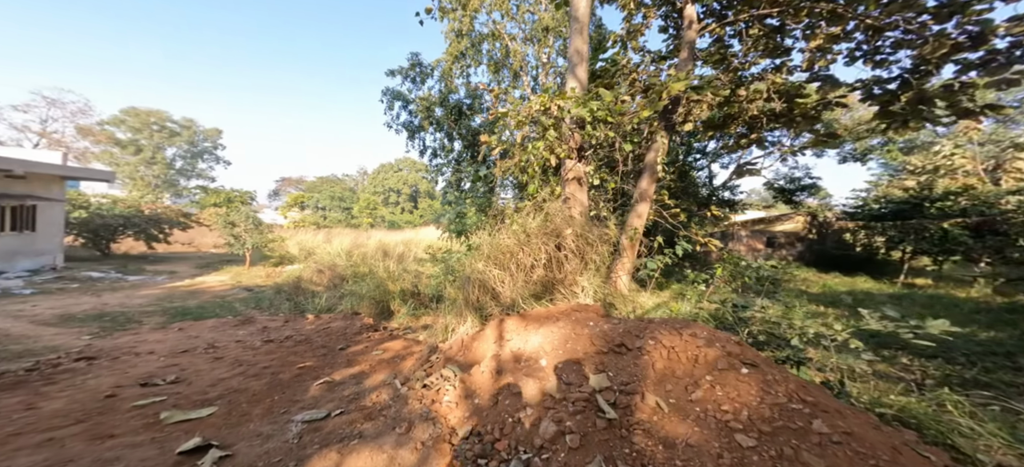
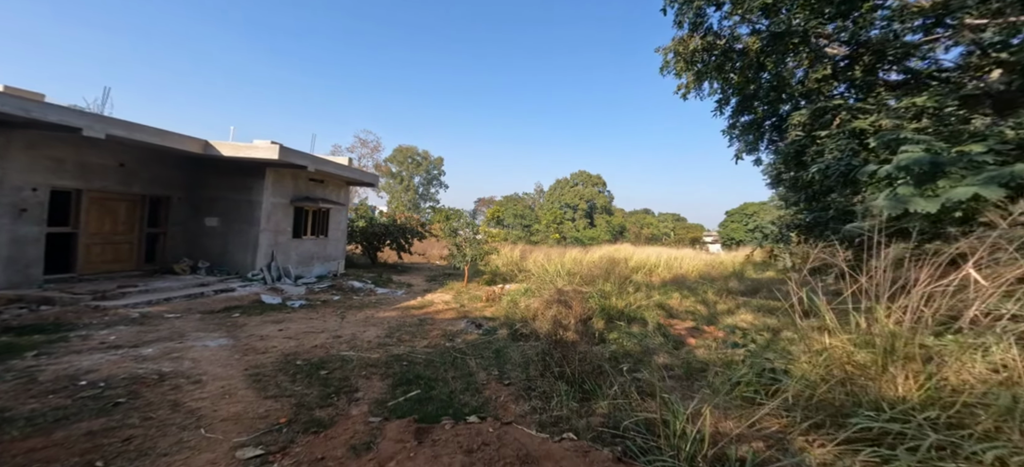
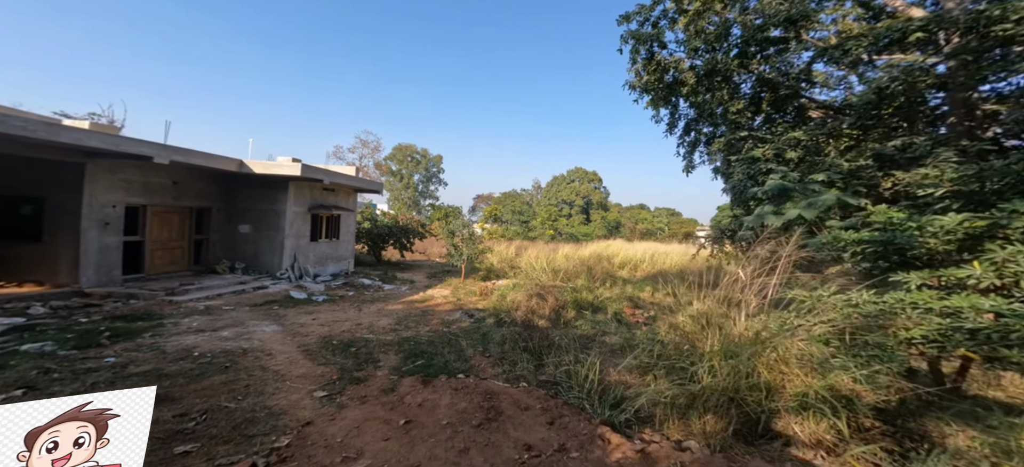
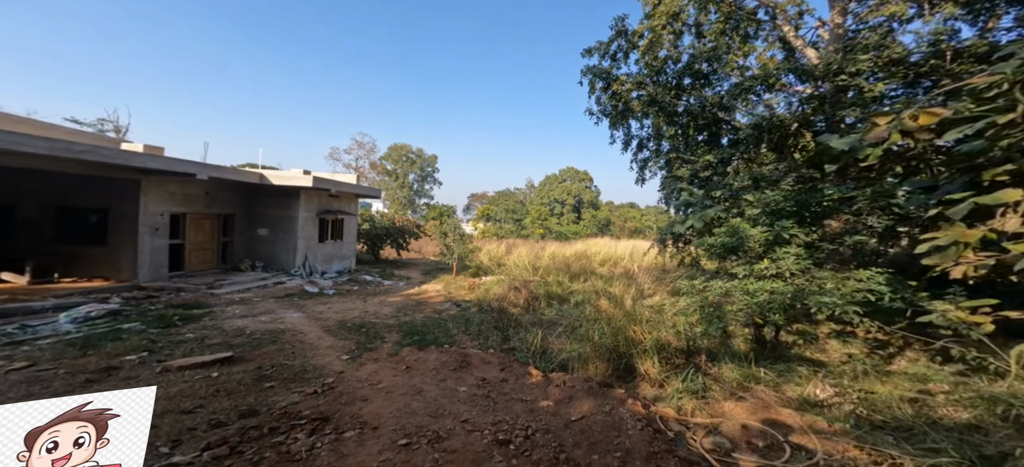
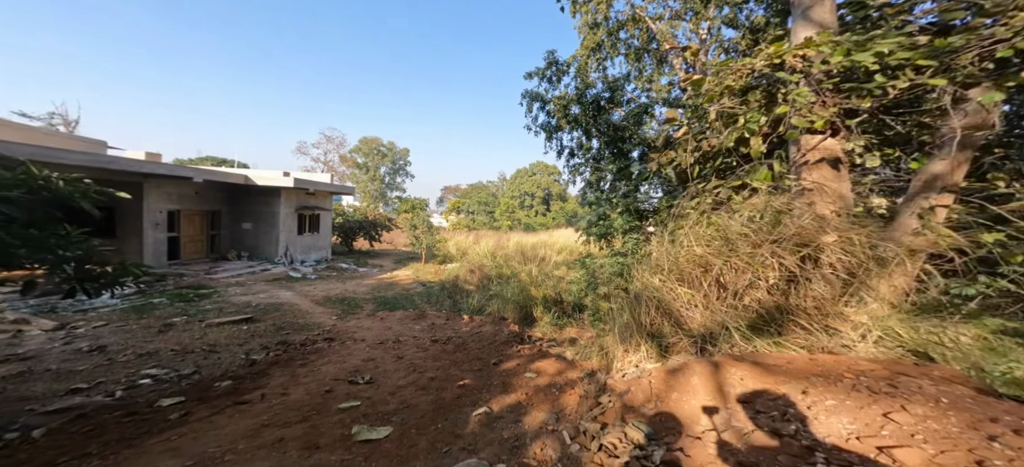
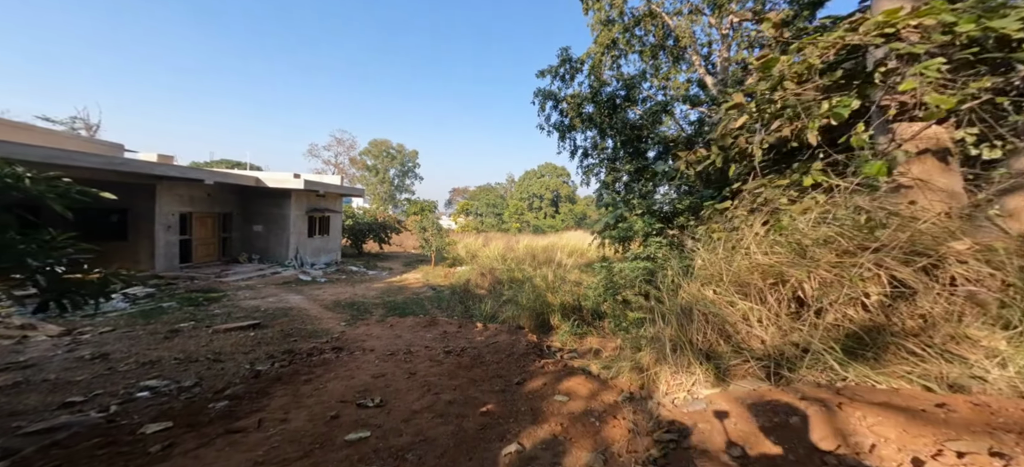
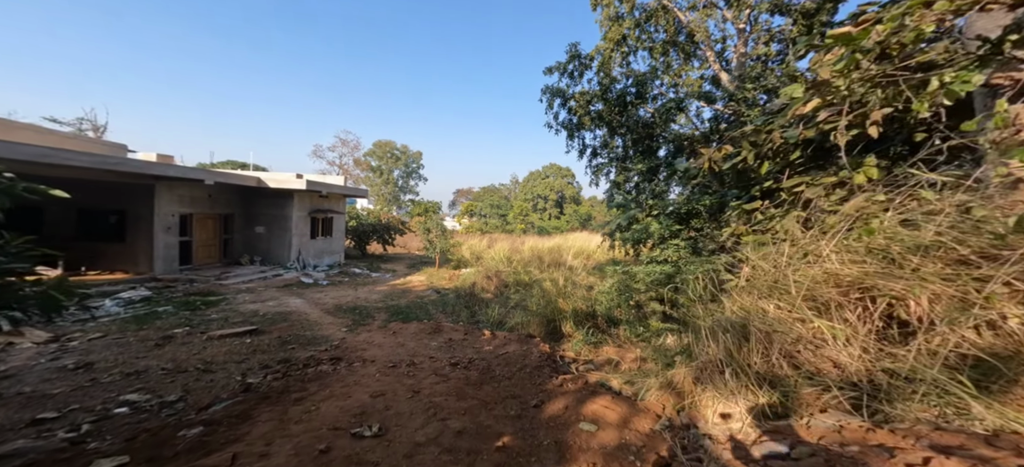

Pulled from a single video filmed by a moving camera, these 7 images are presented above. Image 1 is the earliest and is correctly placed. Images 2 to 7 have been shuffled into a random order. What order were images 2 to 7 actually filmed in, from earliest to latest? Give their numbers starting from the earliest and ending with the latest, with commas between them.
5, 6, 7, 4, 3, 2
